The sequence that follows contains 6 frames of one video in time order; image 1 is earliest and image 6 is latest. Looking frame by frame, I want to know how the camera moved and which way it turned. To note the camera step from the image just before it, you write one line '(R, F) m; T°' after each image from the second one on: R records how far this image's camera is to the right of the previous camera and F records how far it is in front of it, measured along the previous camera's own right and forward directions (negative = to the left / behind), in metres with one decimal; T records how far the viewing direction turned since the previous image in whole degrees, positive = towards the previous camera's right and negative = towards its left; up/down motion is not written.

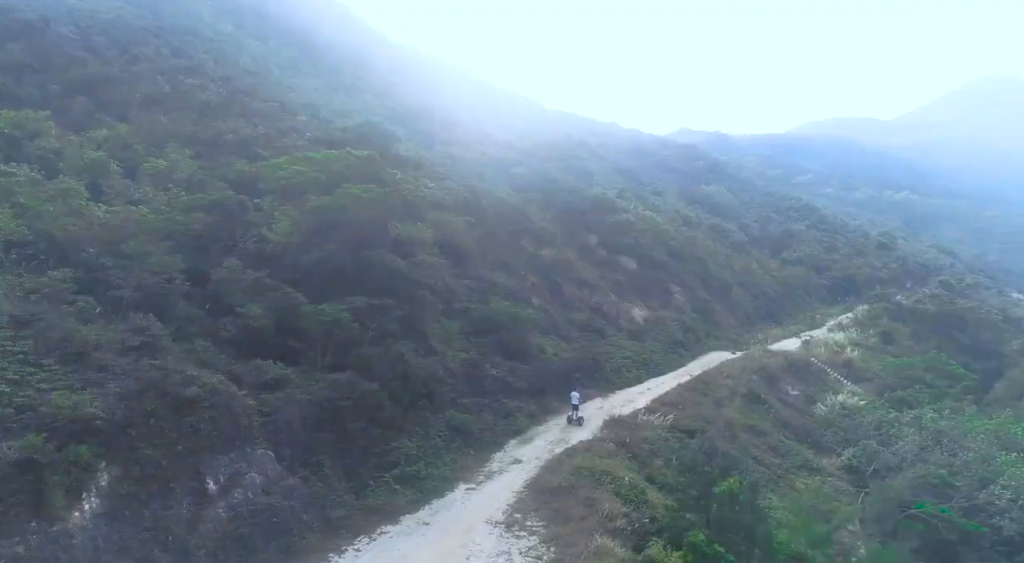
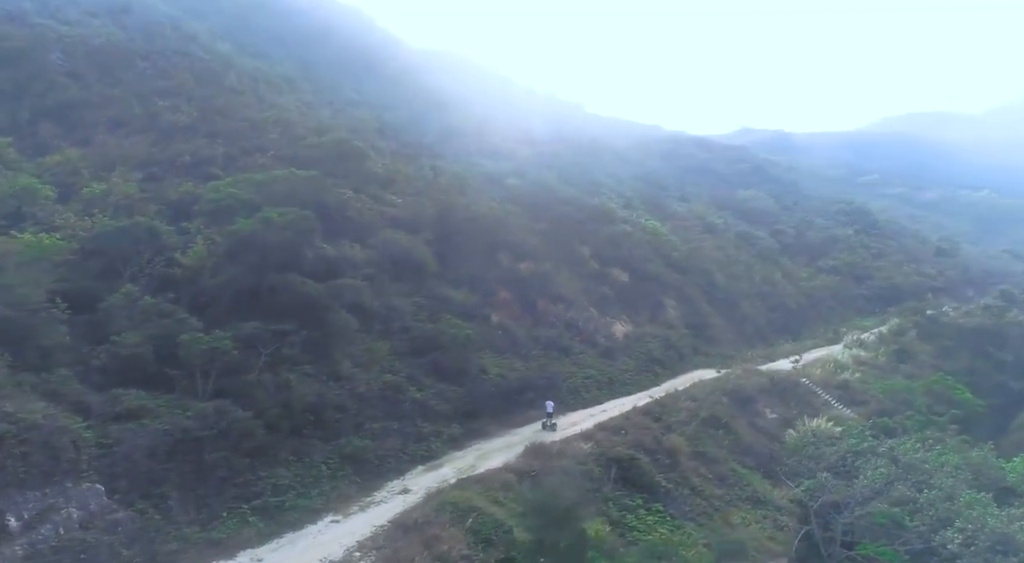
(+3.2, +0.4) m; -5°
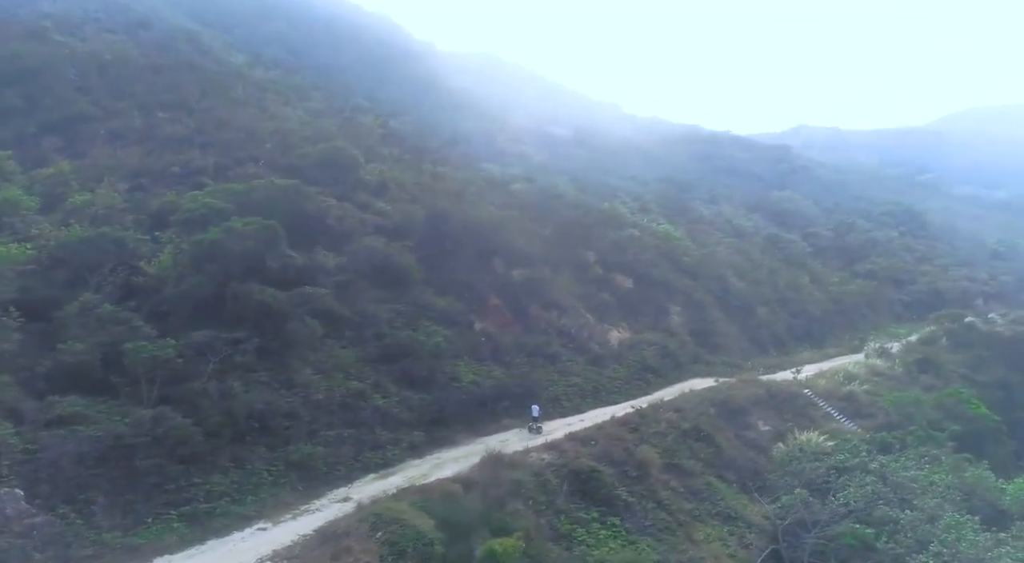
(+2.1, +0.2) m; -4°
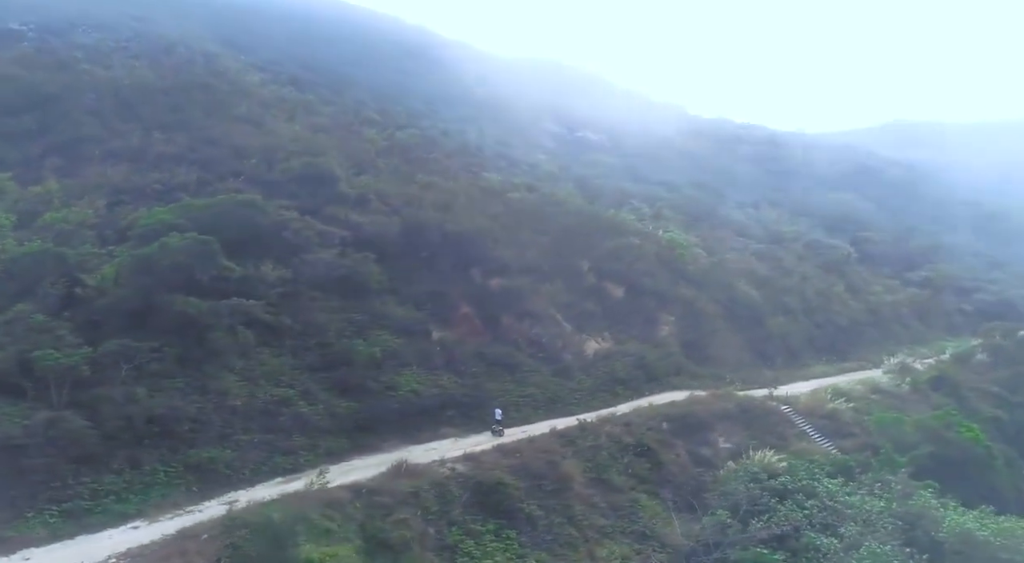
(+4.0, 0.0) m; -7°
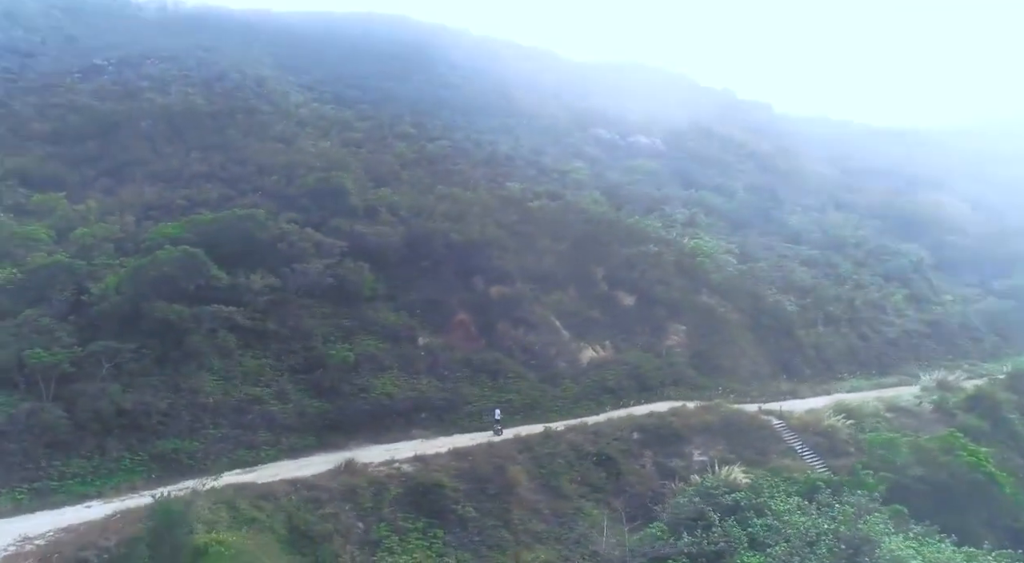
(+4.0, -0.3) m; -9°
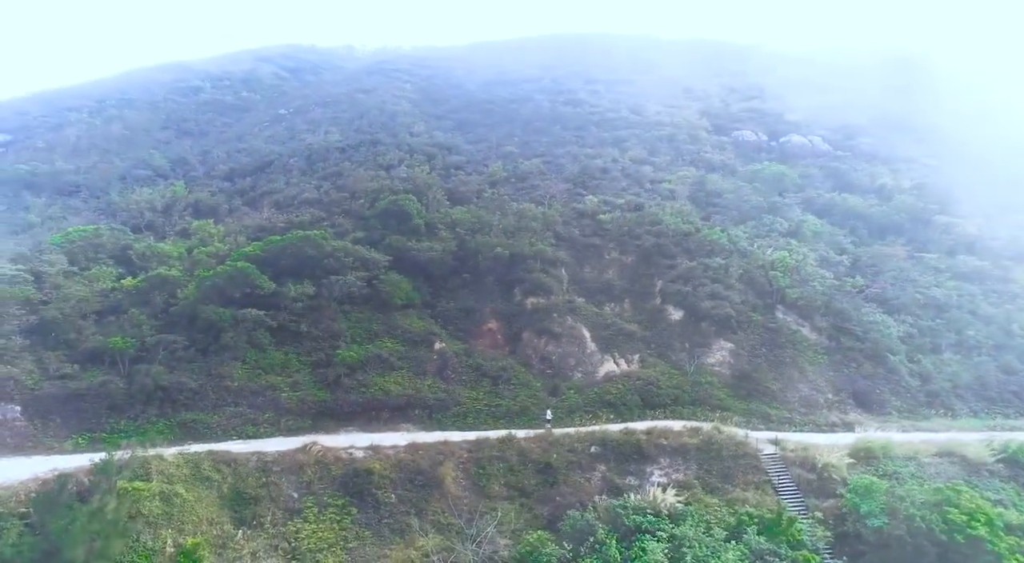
(+8.8, +0.2) m; -22°
